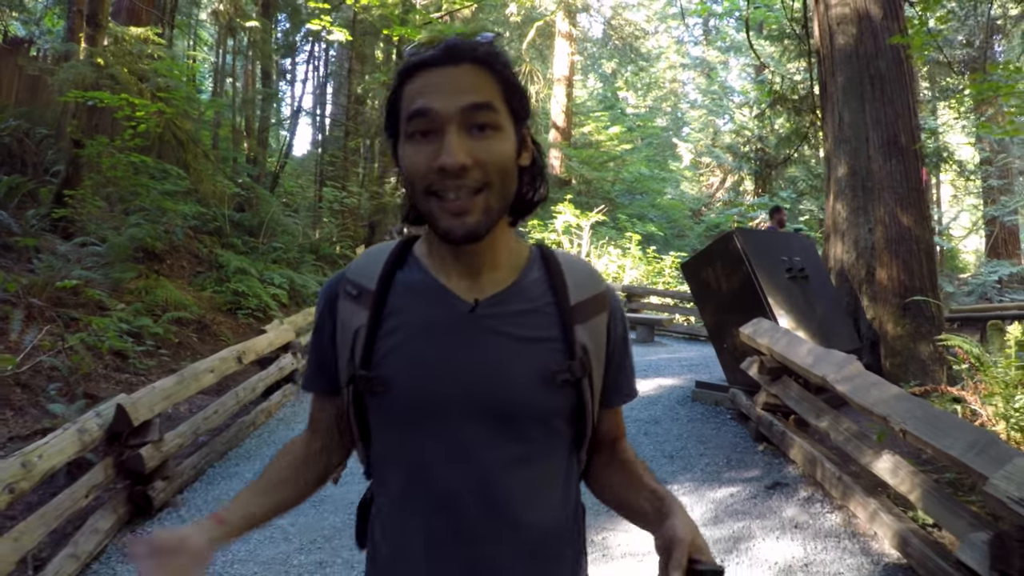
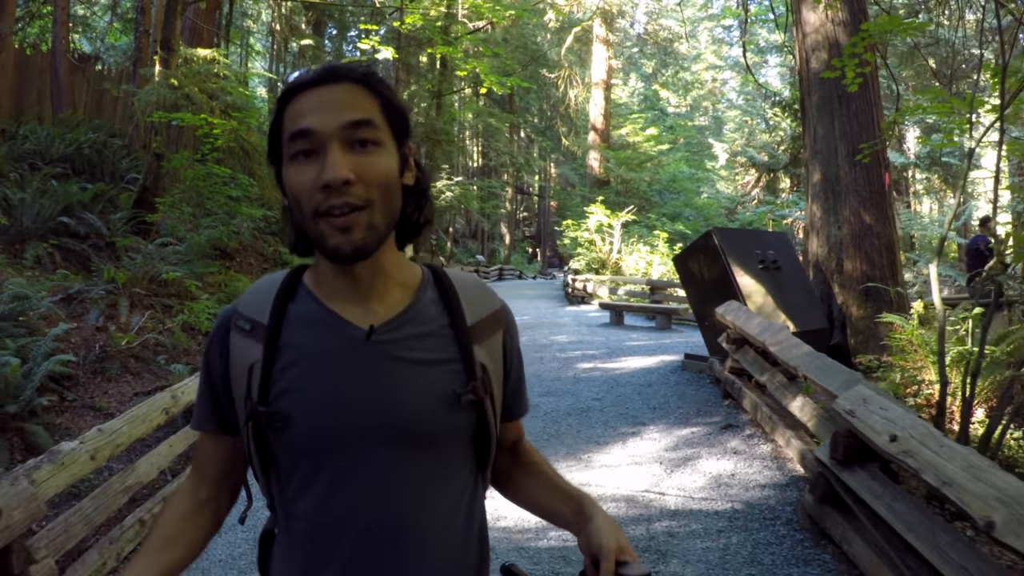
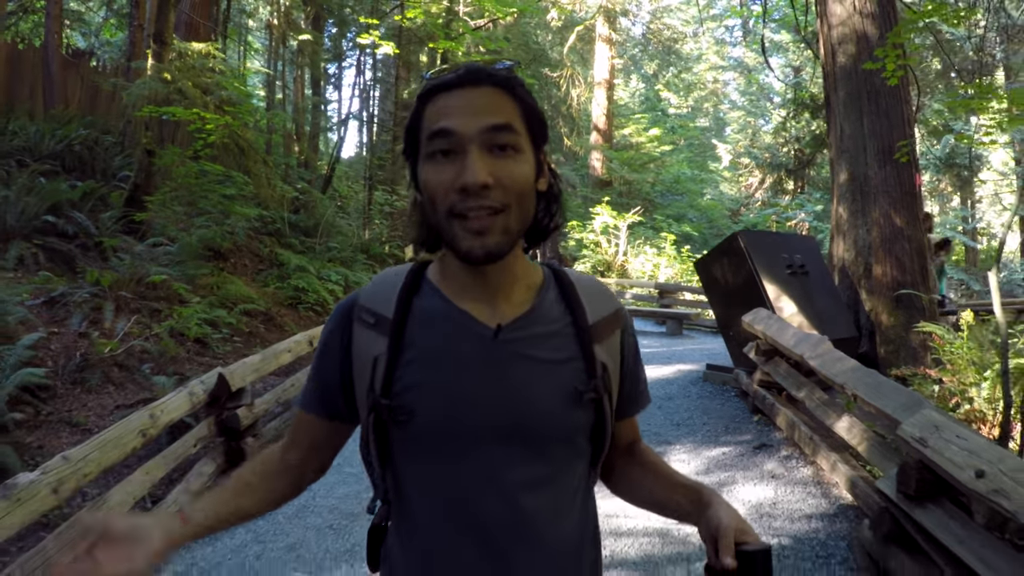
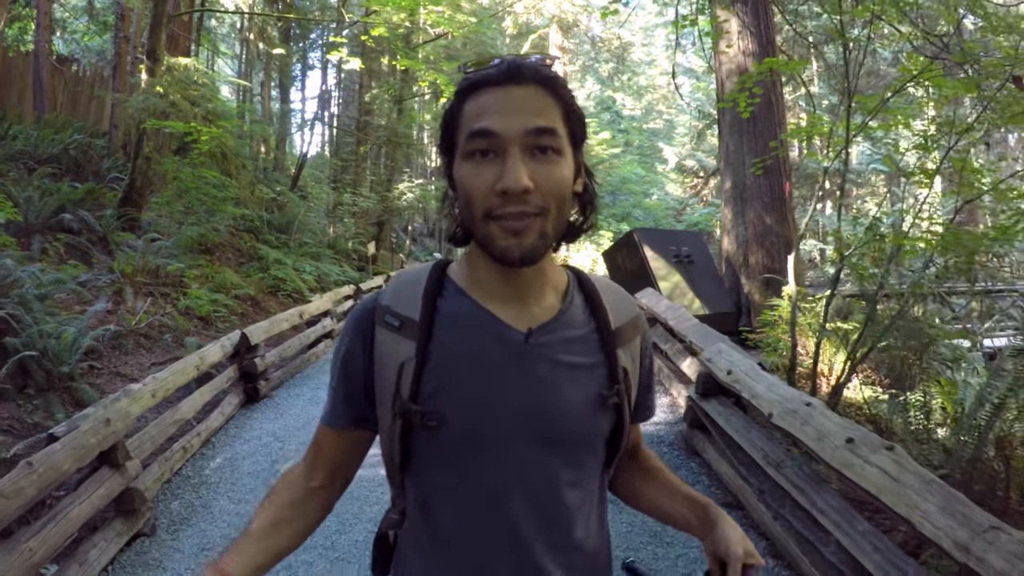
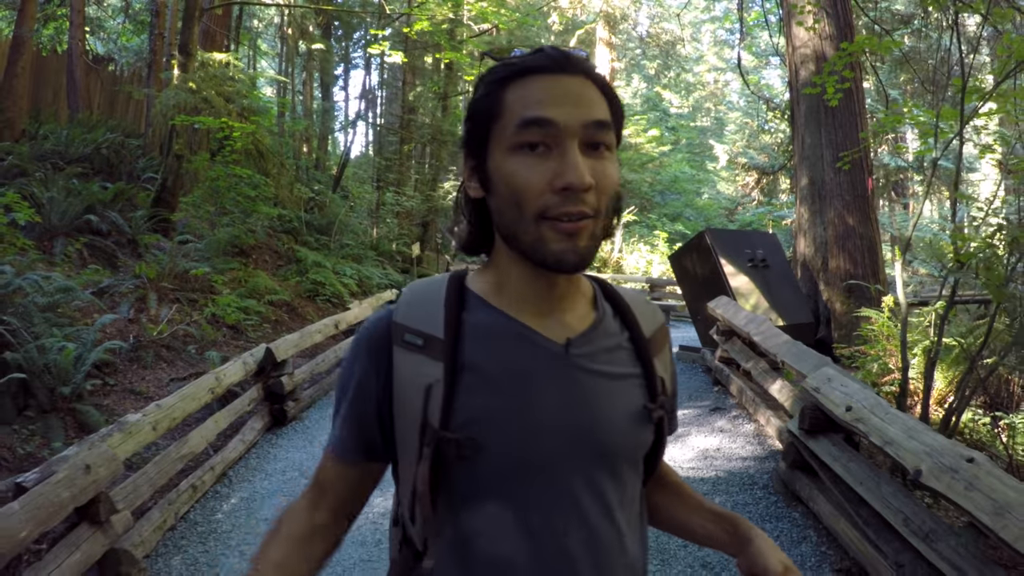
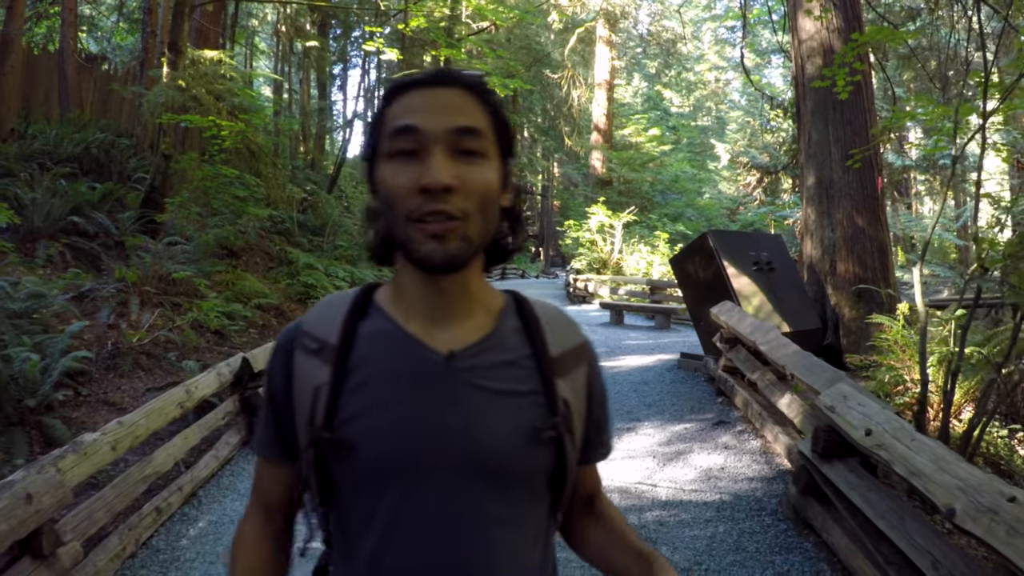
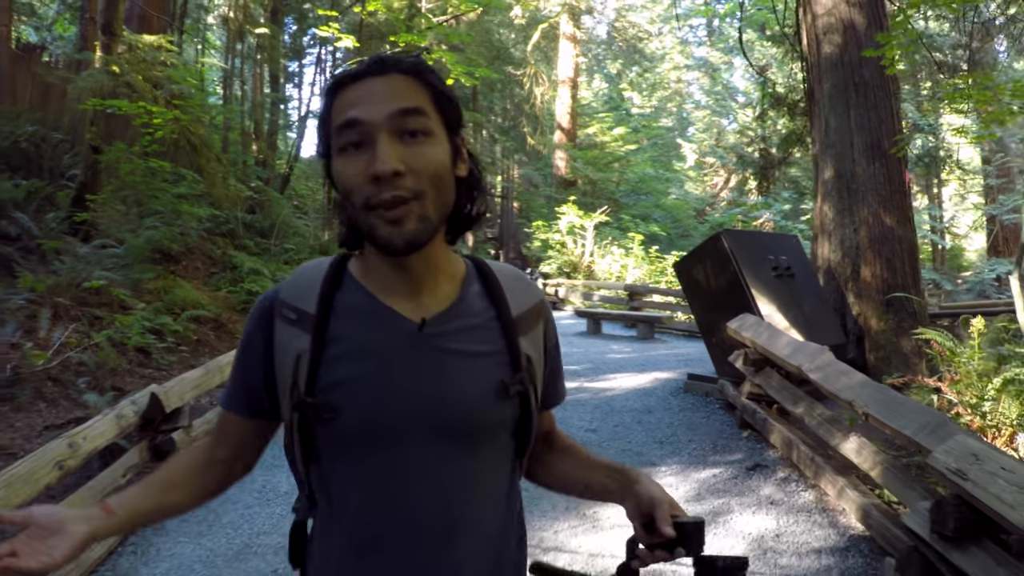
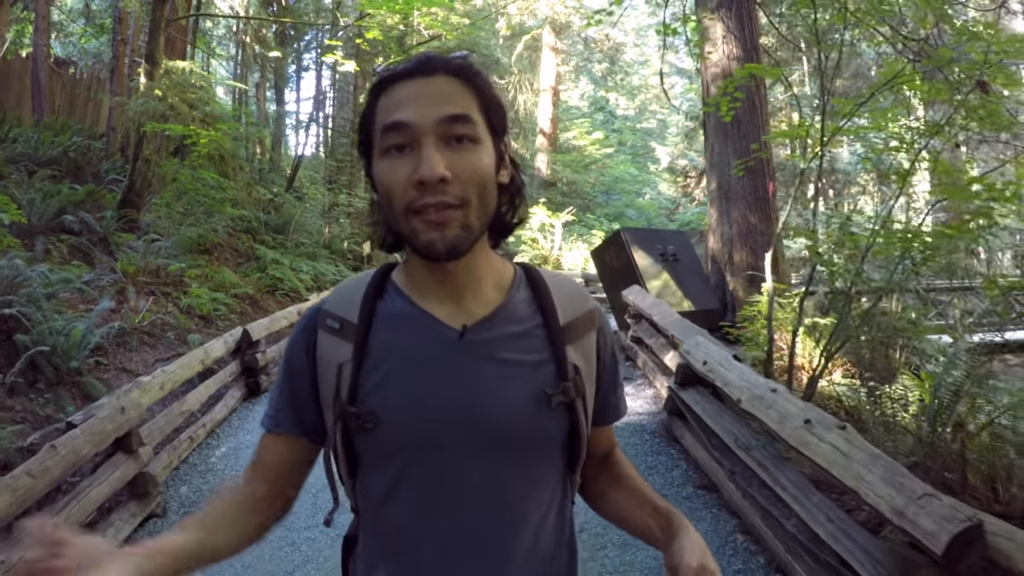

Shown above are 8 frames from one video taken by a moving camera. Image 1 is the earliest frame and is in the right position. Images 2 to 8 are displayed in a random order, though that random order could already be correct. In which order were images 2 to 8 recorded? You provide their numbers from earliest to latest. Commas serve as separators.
7, 3, 2, 6, 5, 4, 8
